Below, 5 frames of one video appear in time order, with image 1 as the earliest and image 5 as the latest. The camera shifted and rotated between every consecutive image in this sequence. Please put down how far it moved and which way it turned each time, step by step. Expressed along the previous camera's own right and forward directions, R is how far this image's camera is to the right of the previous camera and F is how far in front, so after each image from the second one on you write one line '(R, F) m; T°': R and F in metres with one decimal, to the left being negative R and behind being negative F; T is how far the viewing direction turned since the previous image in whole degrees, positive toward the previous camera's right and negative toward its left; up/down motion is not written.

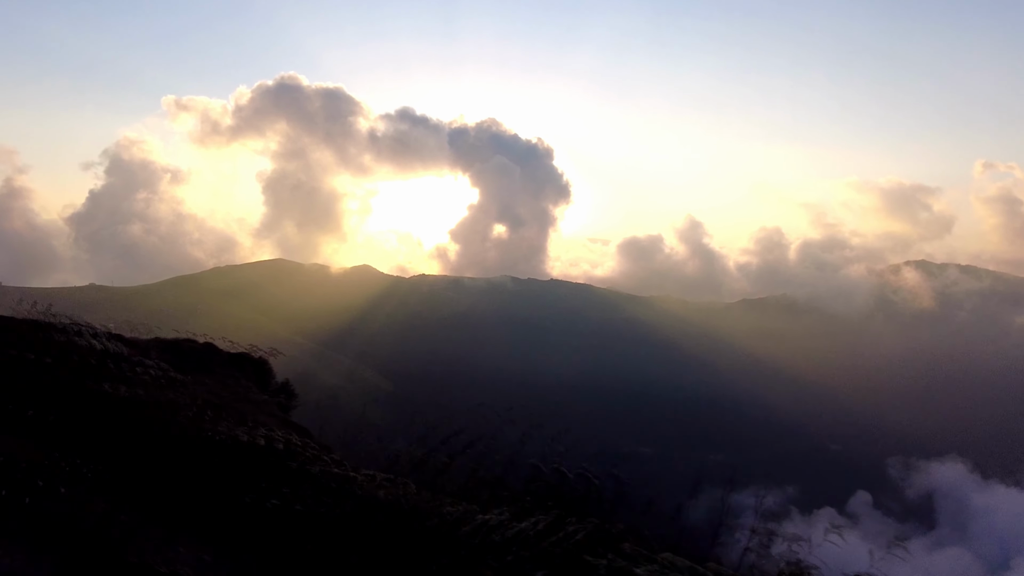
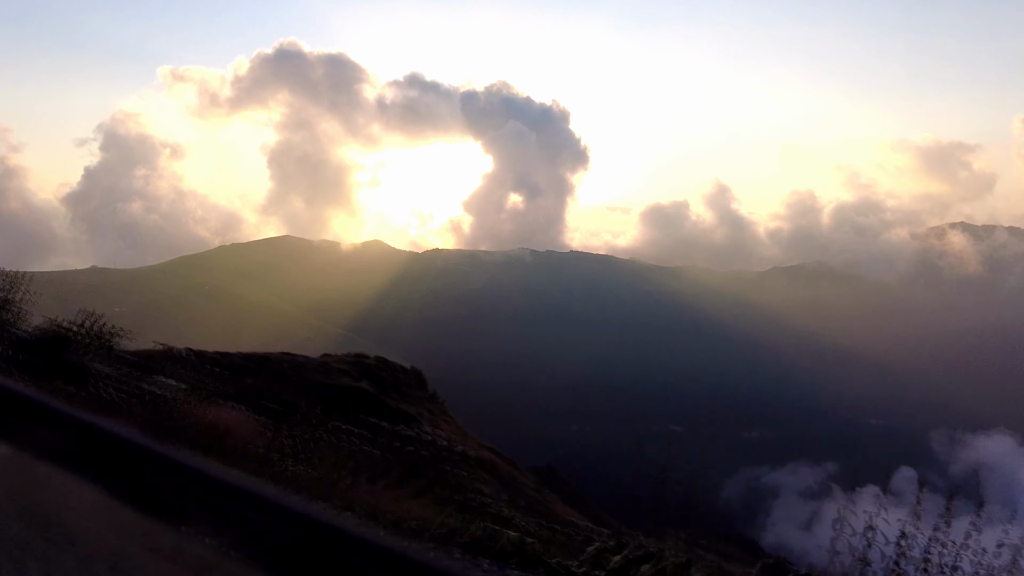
(-6.6, +16.3) m; 0°
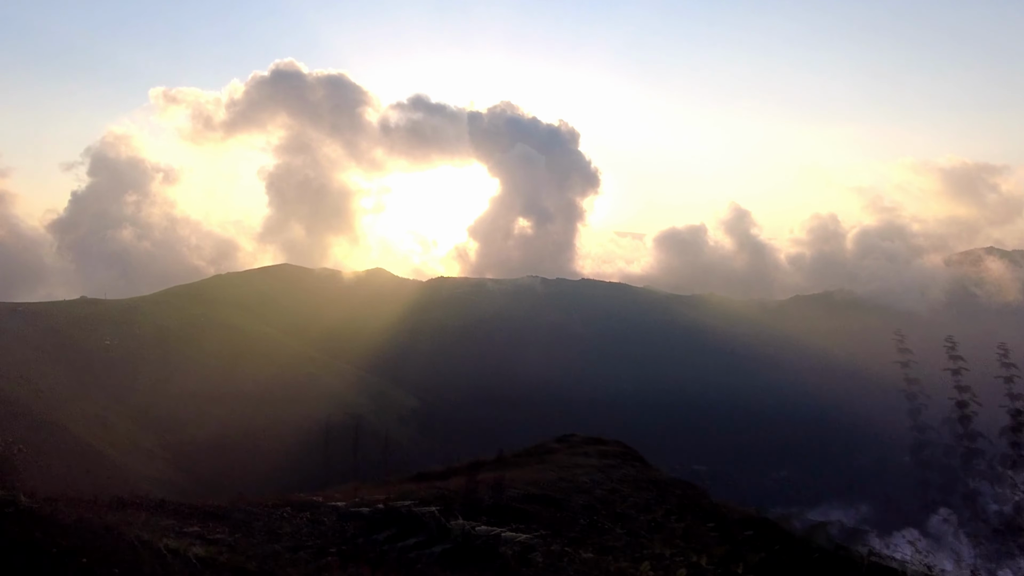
(-1.6, +16.0) m; 0°
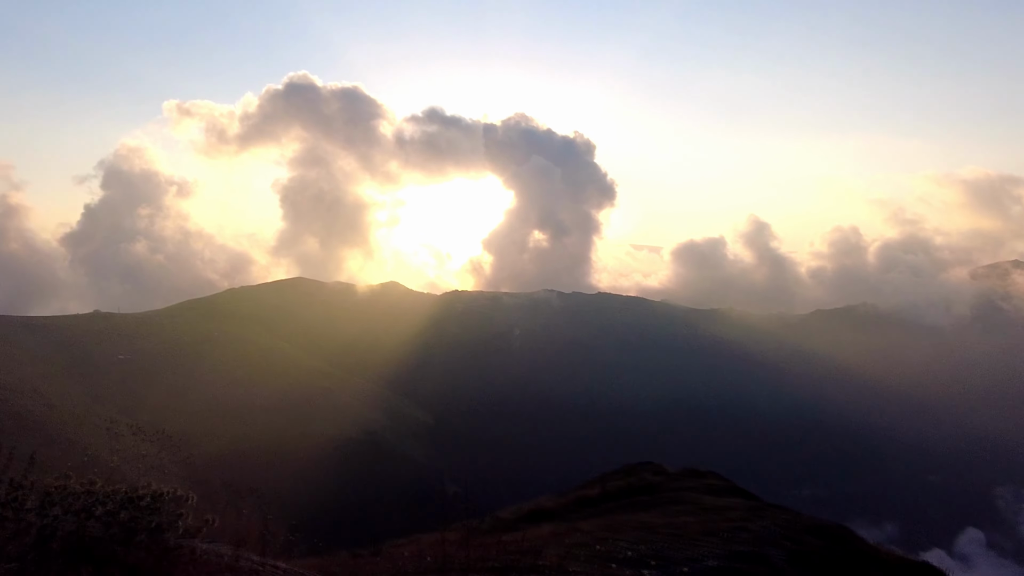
(+1.2, +4.2) m; -1°
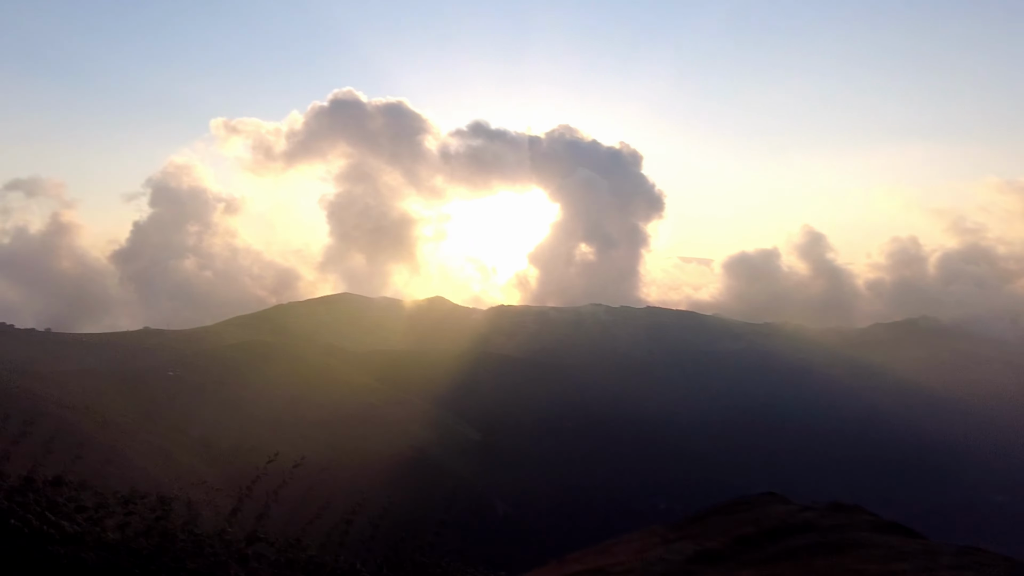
(+0.2, +5.3) m; -4°
